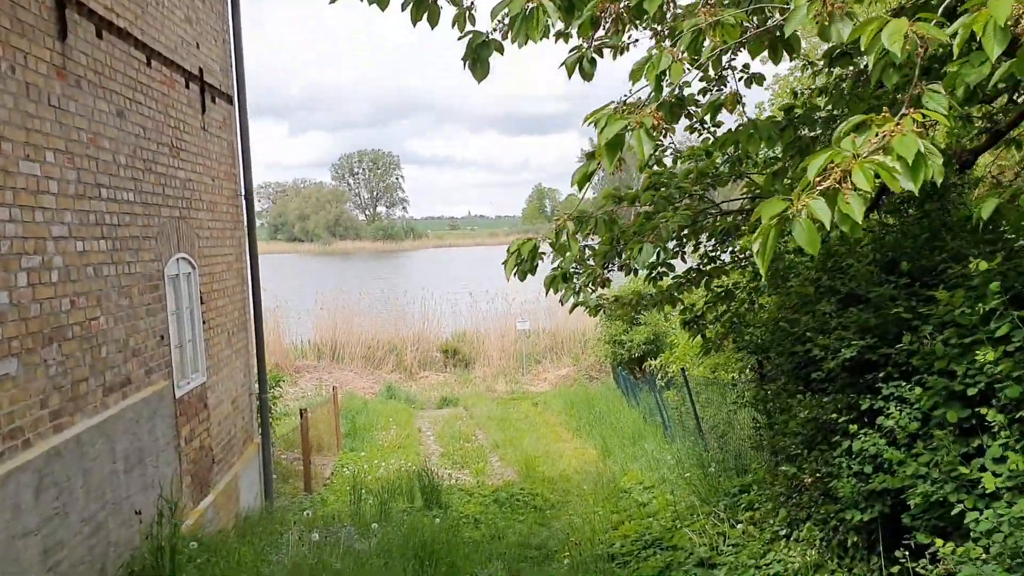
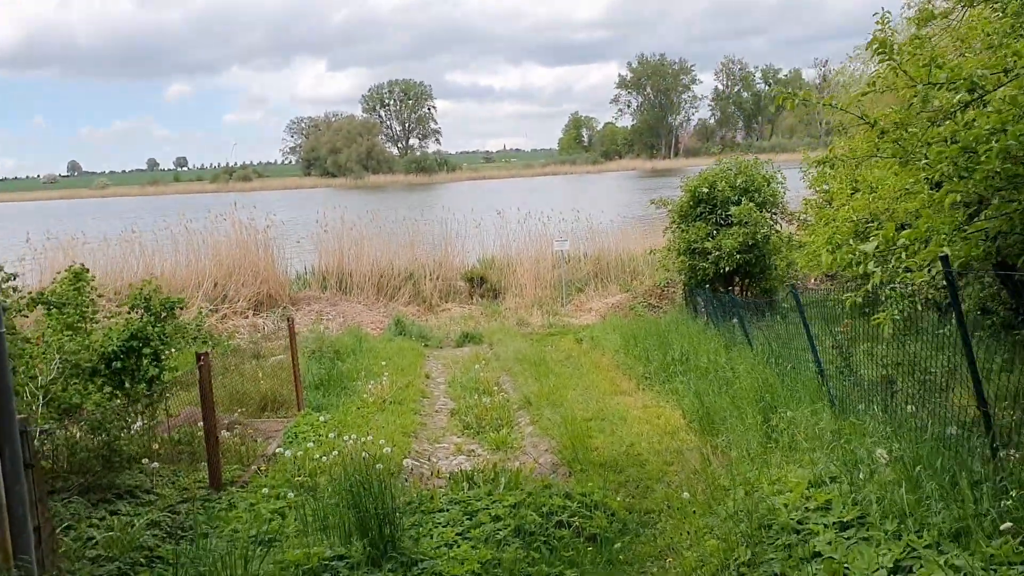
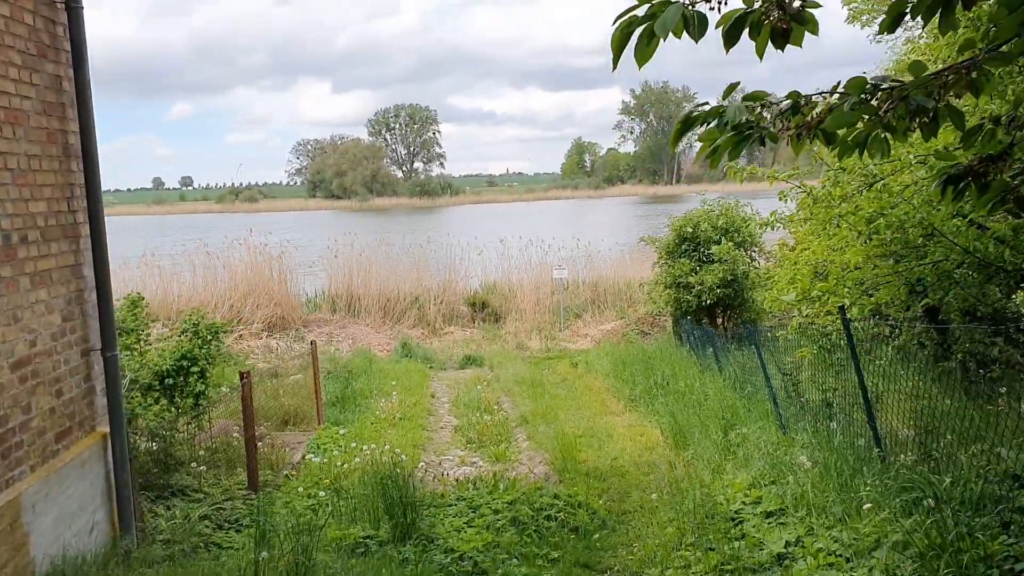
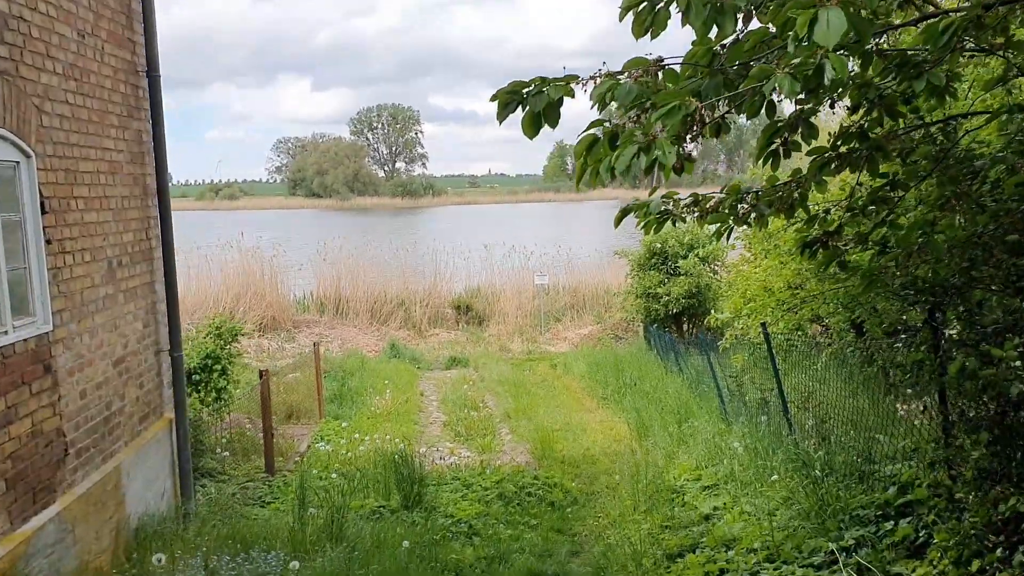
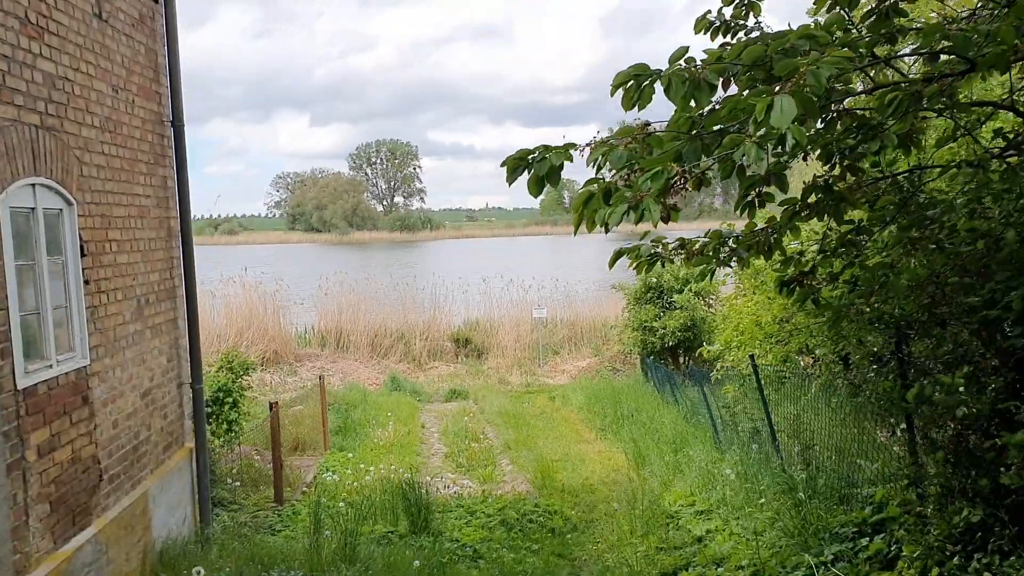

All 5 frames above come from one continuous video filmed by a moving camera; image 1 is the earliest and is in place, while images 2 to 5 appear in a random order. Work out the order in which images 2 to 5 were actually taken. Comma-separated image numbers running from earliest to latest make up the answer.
5, 4, 3, 2
